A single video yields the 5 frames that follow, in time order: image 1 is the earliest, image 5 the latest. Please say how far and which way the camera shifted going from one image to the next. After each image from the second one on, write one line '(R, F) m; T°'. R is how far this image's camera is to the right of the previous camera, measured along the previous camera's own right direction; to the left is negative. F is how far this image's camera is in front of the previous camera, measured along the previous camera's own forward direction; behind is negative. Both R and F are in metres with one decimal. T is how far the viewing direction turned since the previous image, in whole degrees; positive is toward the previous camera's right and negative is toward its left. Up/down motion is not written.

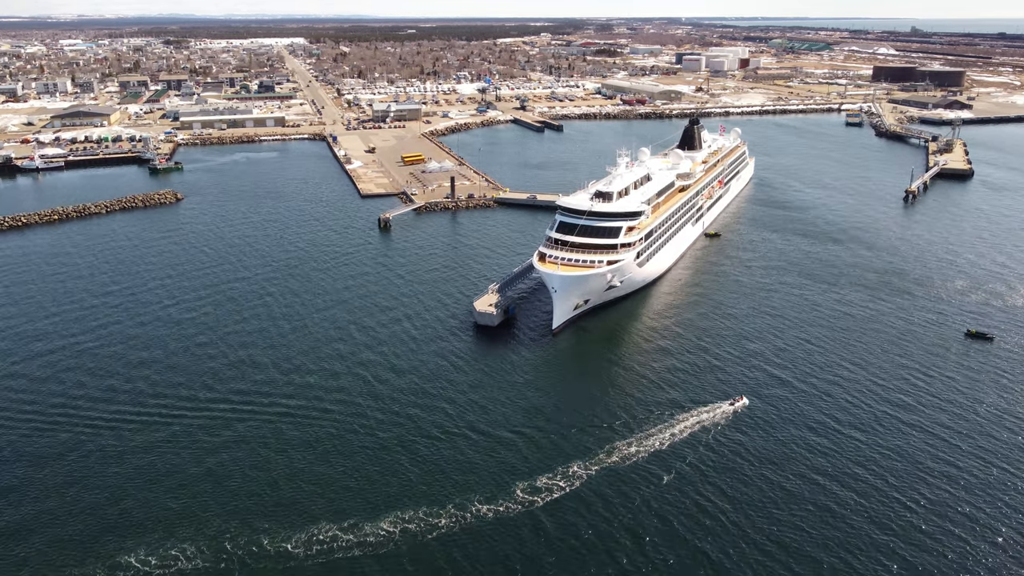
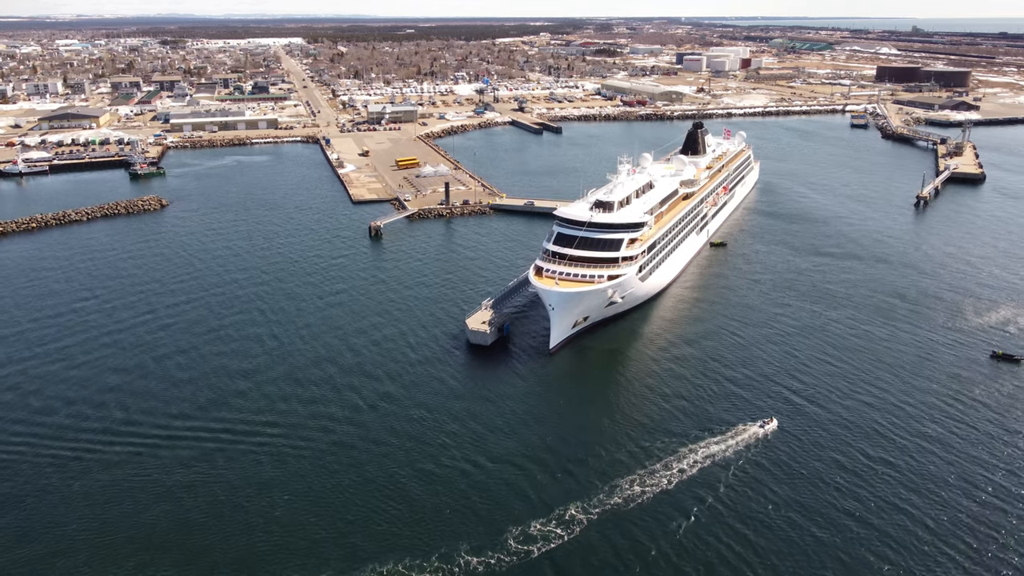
(+0.2, +1.6) m; 0°
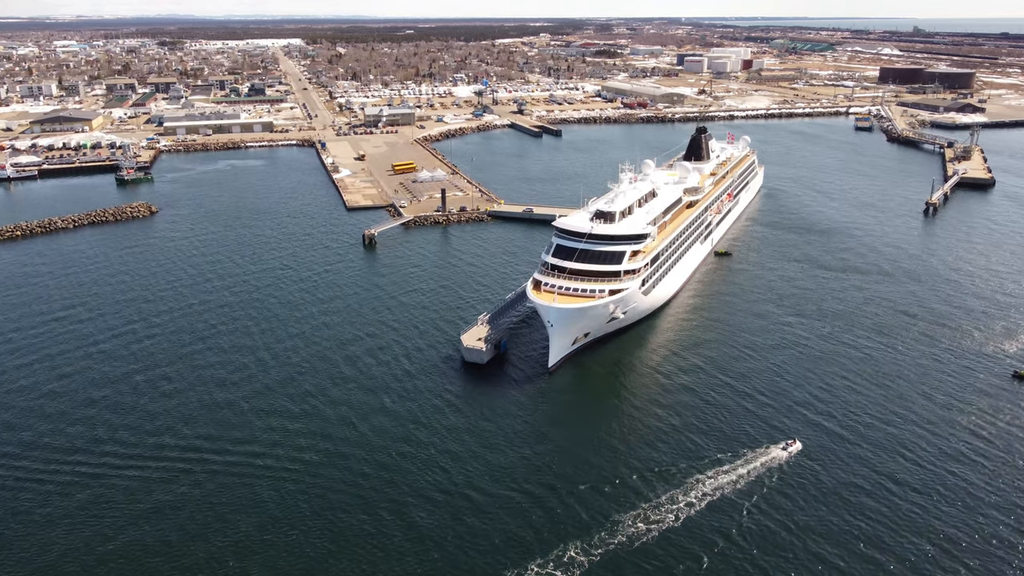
(+0.1, +1.1) m; 0°
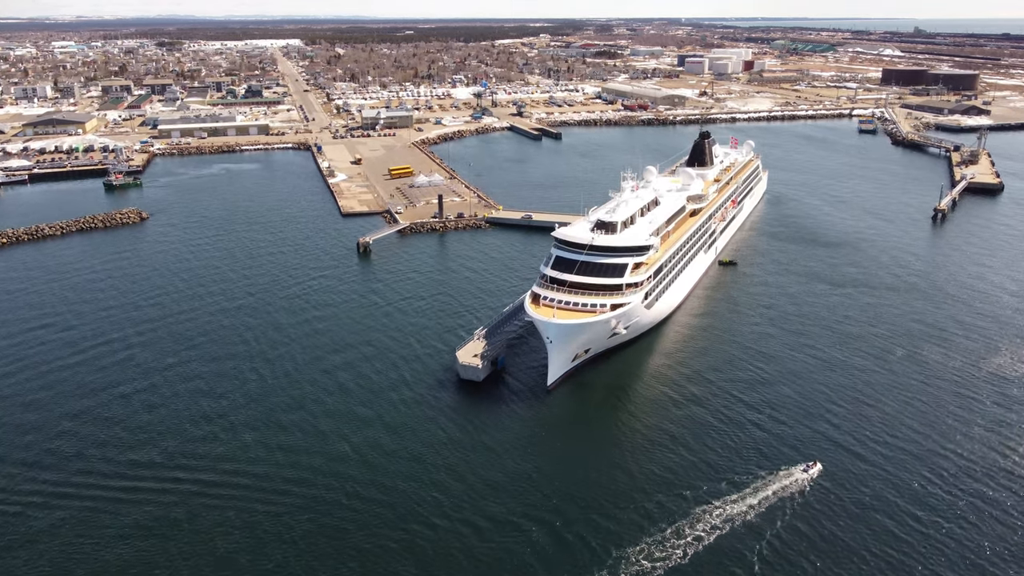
(+0.1, +1.0) m; 0°
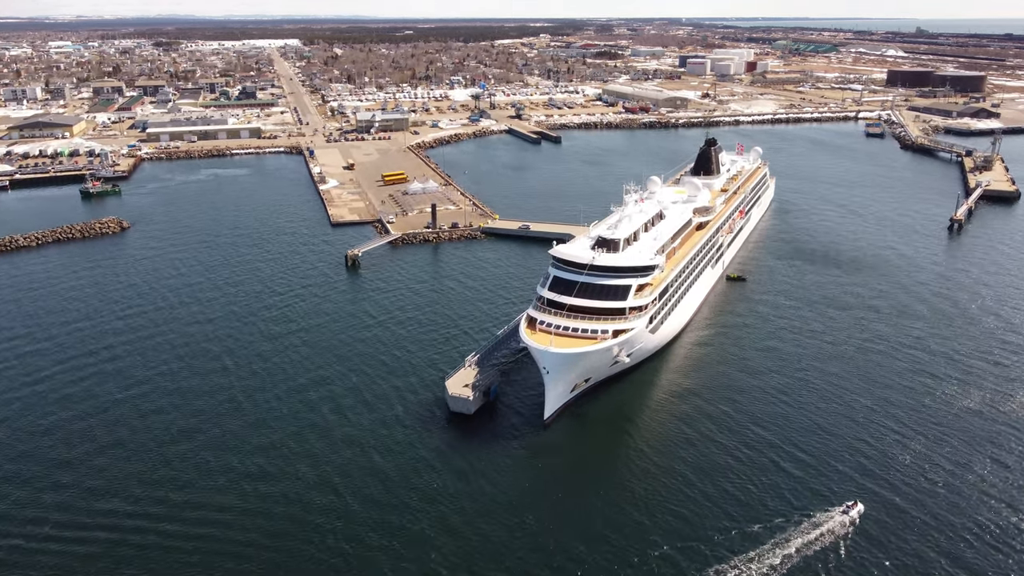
(+0.2, +1.8) m; 0°
